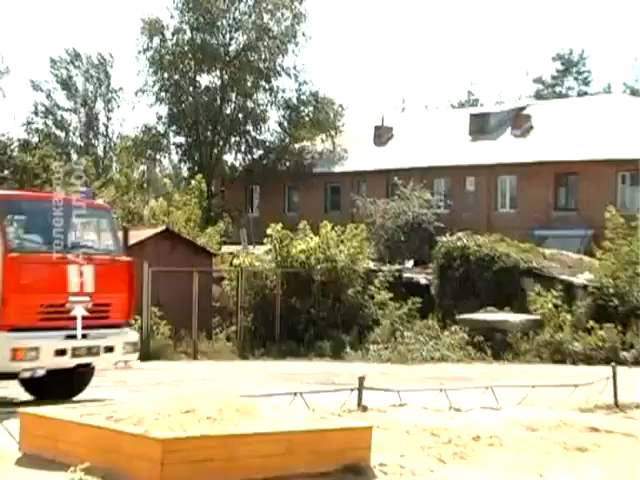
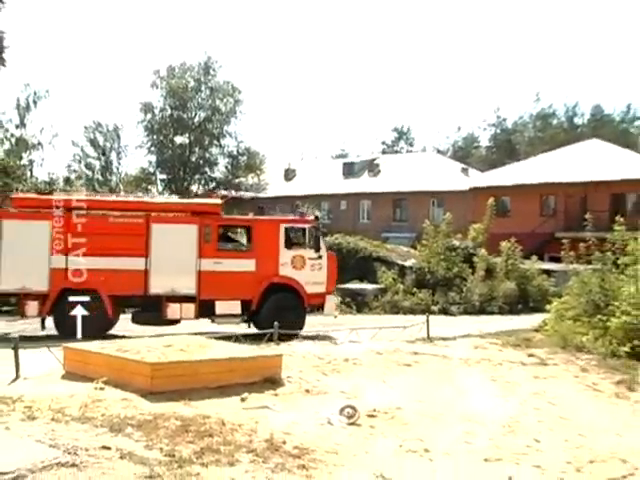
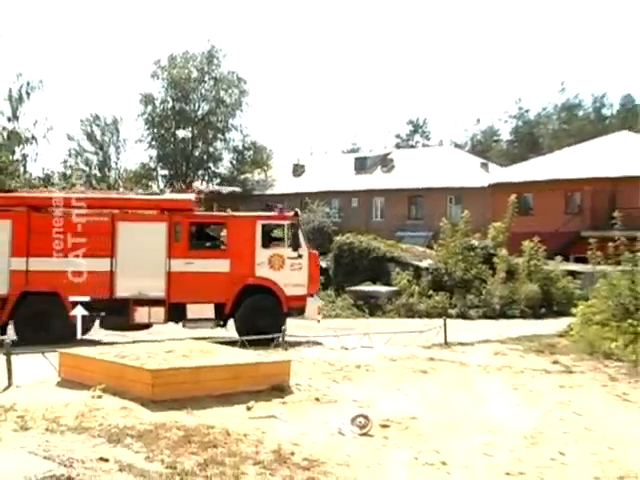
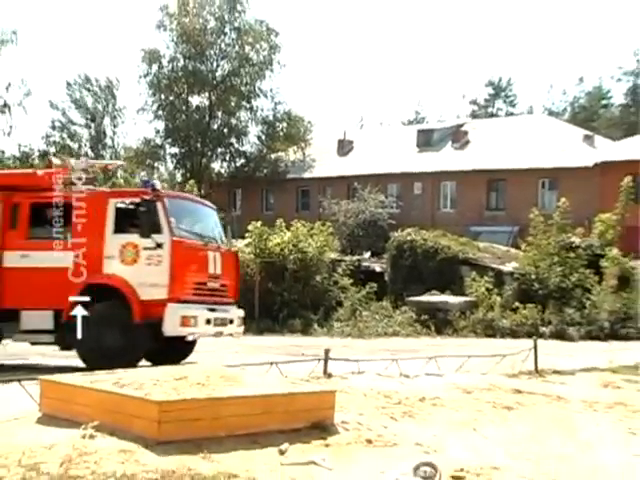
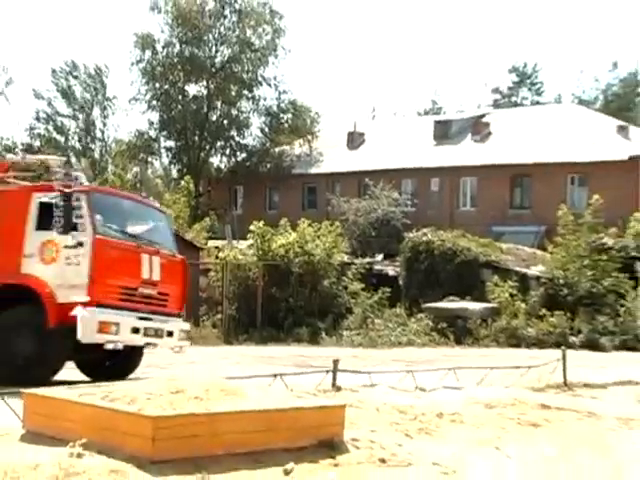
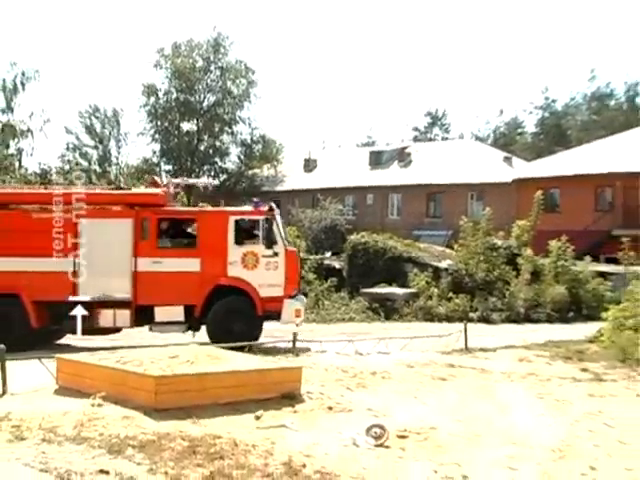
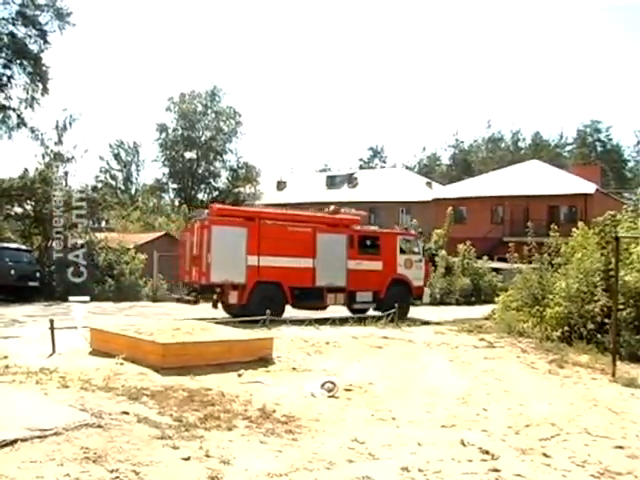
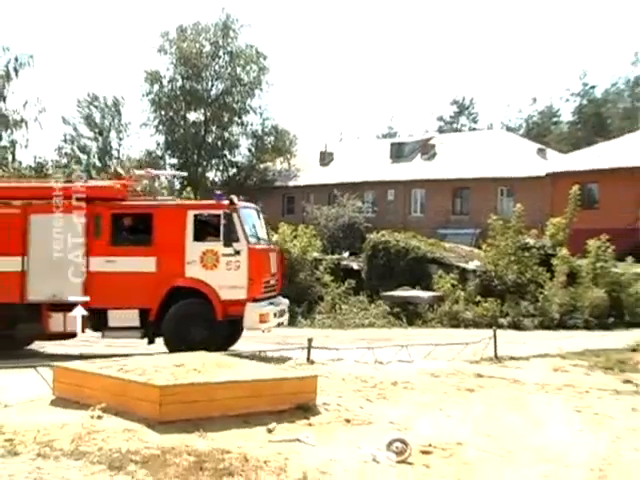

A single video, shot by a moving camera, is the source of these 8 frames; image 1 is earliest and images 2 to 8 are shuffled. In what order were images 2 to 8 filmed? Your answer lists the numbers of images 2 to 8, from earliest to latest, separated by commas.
5, 4, 8, 6, 3, 2, 7
